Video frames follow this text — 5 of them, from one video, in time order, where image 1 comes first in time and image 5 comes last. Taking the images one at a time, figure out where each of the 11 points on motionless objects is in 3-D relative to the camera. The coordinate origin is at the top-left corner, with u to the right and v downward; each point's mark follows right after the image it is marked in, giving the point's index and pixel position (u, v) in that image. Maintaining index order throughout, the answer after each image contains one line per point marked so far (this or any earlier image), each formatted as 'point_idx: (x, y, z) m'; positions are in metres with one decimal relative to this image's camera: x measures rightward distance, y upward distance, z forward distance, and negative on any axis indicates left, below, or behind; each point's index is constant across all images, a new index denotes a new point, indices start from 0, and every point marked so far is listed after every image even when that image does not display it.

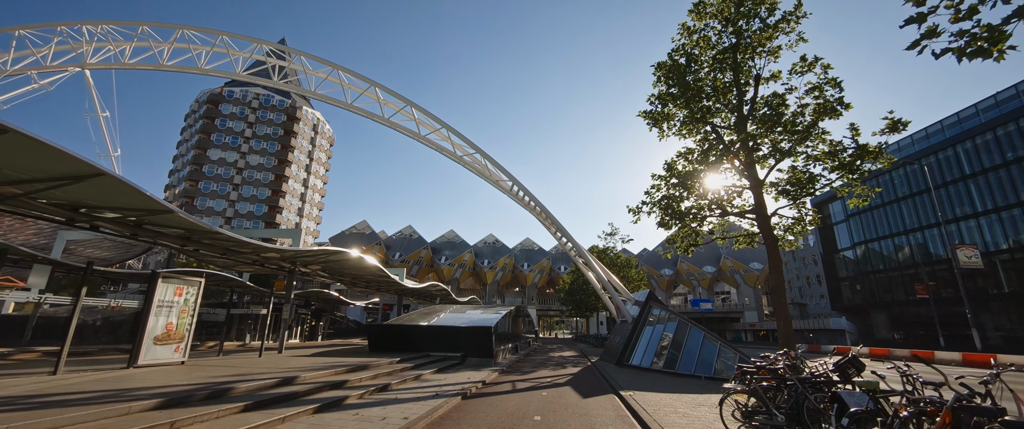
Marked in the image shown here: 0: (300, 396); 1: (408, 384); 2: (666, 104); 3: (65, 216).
0: (-4.4, -3.8, +9.1) m
1: (-3.0, -4.9, +12.6) m
2: (+4.7, +3.3, +13.4) m
3: (-11.6, -0.1, +11.4) m
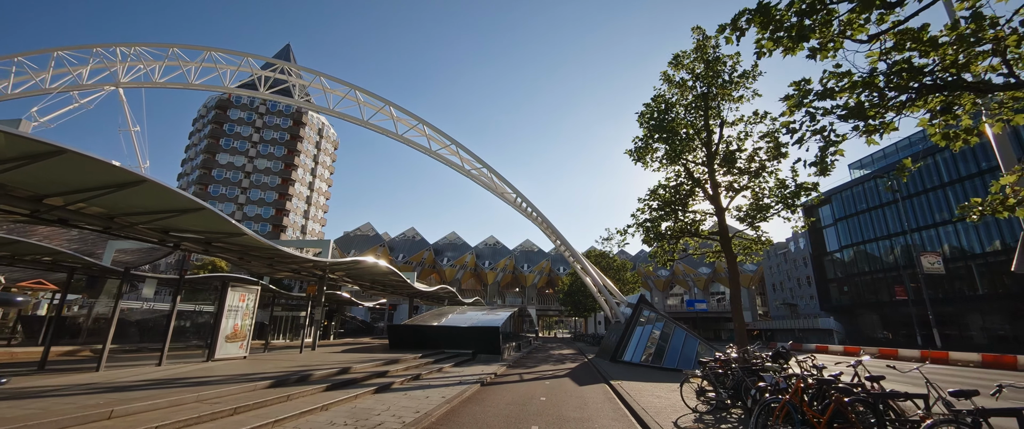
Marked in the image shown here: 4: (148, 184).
0: (-4.1, -4.5, +11.6) m
1: (-2.7, -5.6, +15.1) m
2: (+5.0, +2.6, +15.9) m
3: (-11.3, -0.7, +14.0) m
4: (-8.7, +0.7, +10.5) m
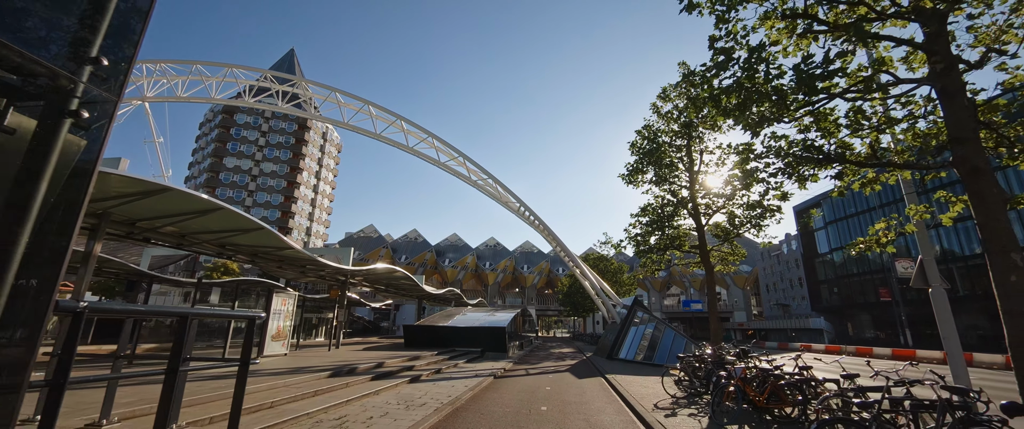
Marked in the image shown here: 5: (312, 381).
0: (-3.7, -5.1, +13.9) m
1: (-2.4, -6.2, +17.4) m
2: (+5.3, +2.0, +18.2) m
3: (-11.0, -1.3, +16.2) m
4: (-8.4, +0.1, +12.7) m
5: (-5.0, -4.1, +10.7) m
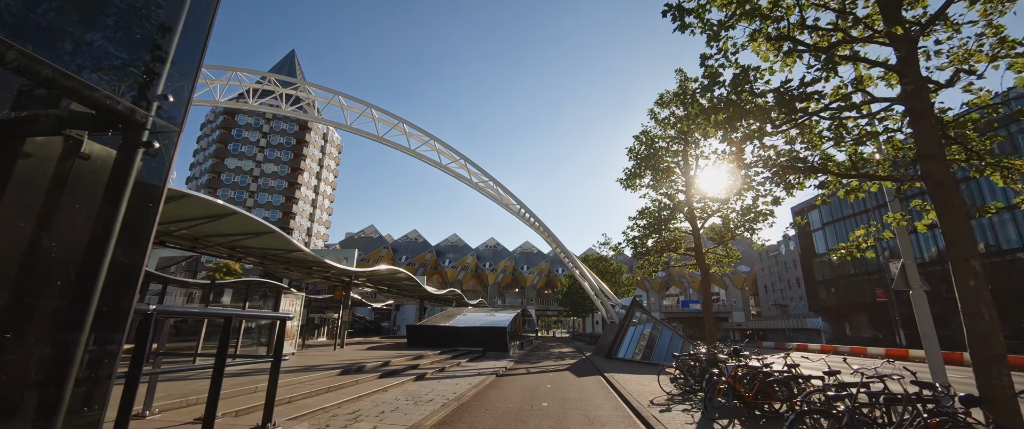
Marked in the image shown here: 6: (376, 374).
0: (-3.7, -5.2, +14.4) m
1: (-2.3, -6.3, +17.9) m
2: (+5.4, +1.9, +18.7) m
3: (-11.0, -1.5, +16.7) m
4: (-8.3, 0.0, +13.2) m
5: (-4.9, -4.3, +11.3) m
6: (-4.0, -4.7, +12.8) m
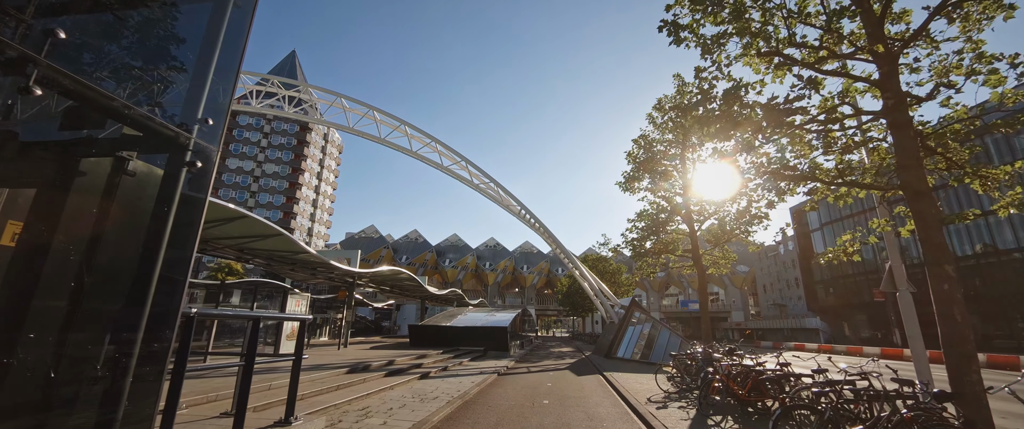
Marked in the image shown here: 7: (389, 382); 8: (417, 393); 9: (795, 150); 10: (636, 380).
0: (-3.6, -5.3, +14.8) m
1: (-2.3, -6.4, +18.3) m
2: (+5.5, +1.8, +19.1) m
3: (-10.9, -1.6, +17.1) m
4: (-8.2, -0.1, +13.6) m
5: (-4.8, -4.4, +11.7) m
6: (-3.9, -4.8, +13.2) m
7: (-3.5, -4.7, +12.3) m
8: (-2.5, -4.7, +11.5) m
9: (+5.8, +1.3, +9.0) m
10: (+4.5, -6.0, +15.8) m
